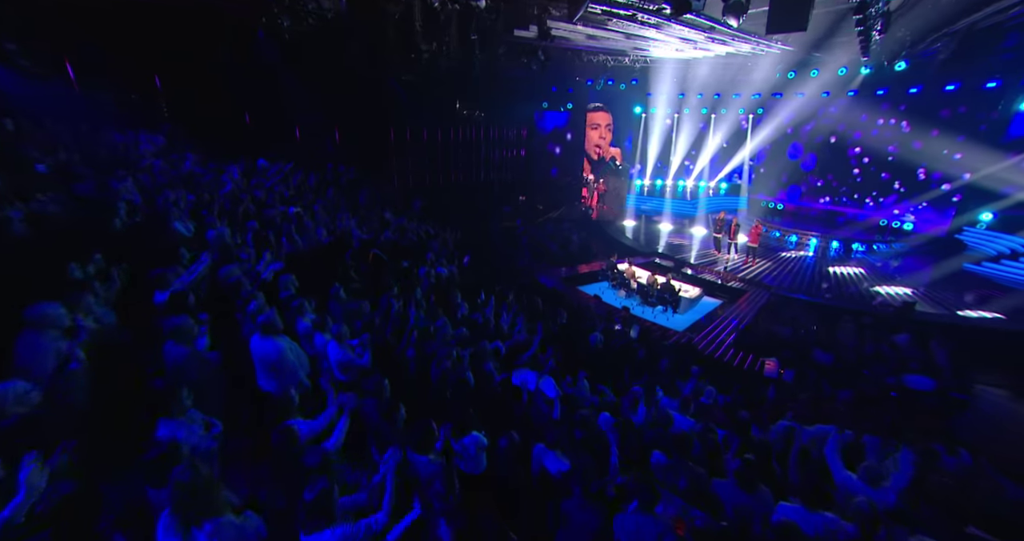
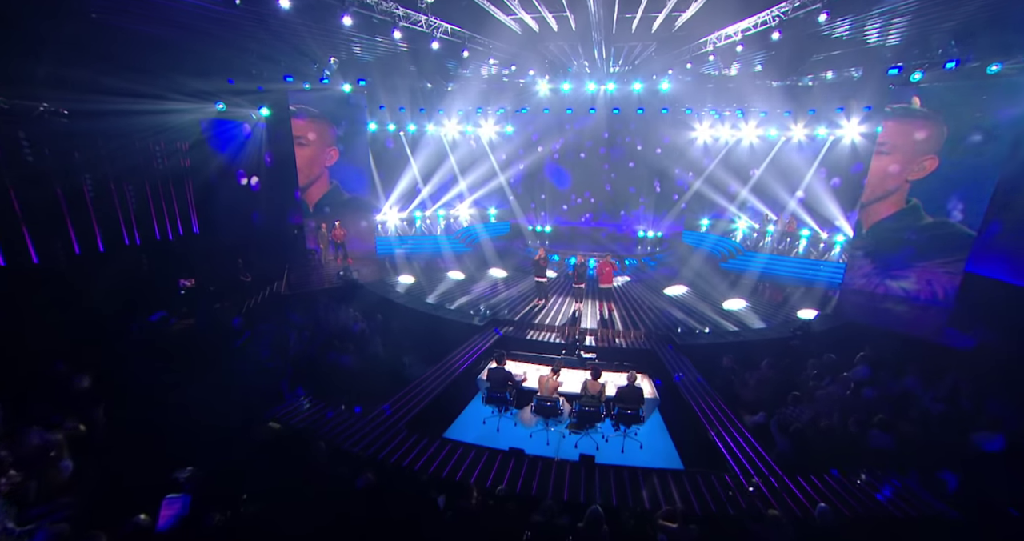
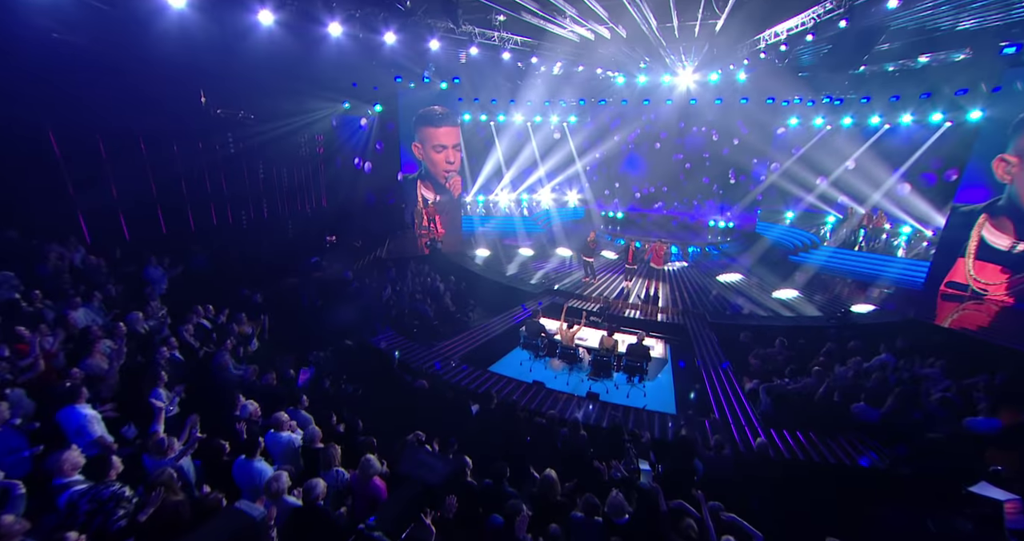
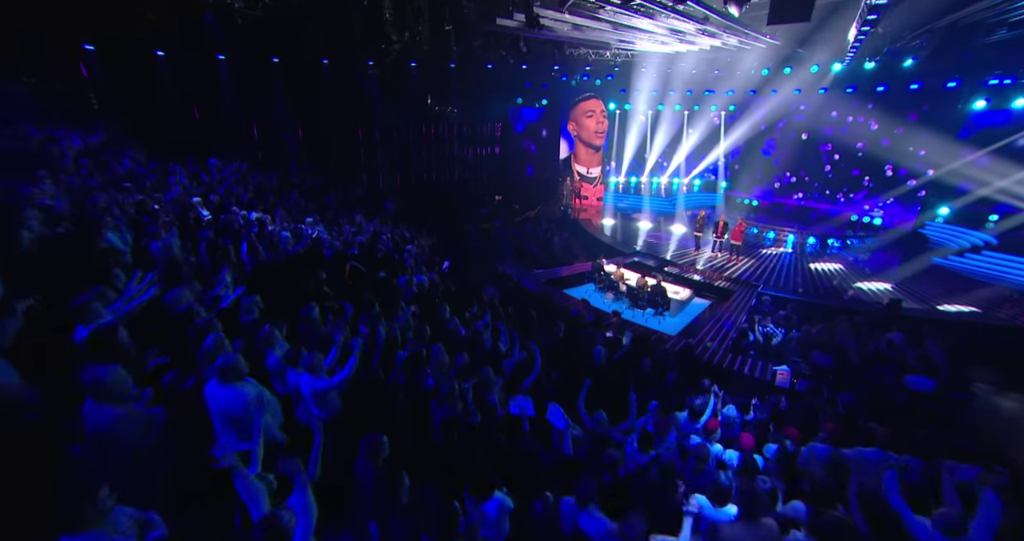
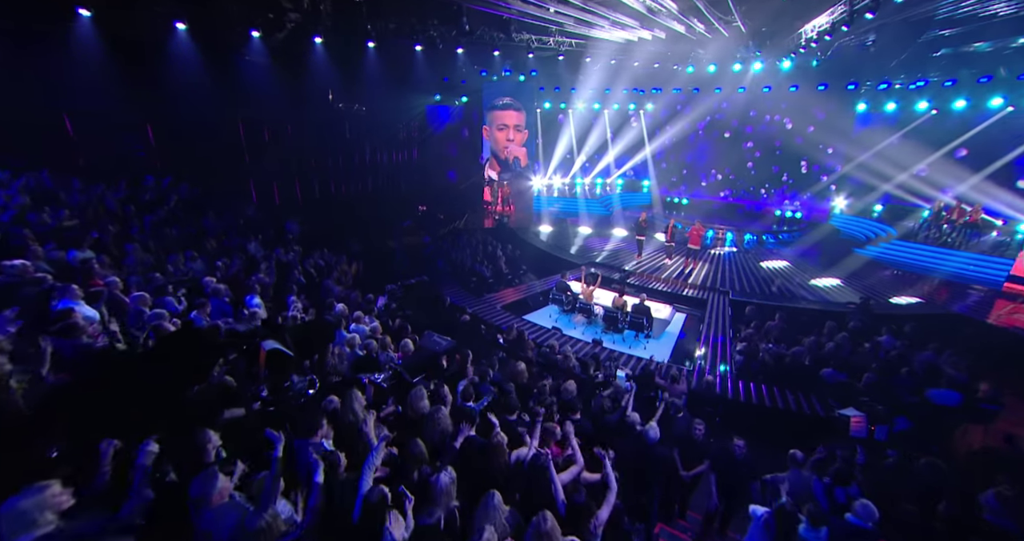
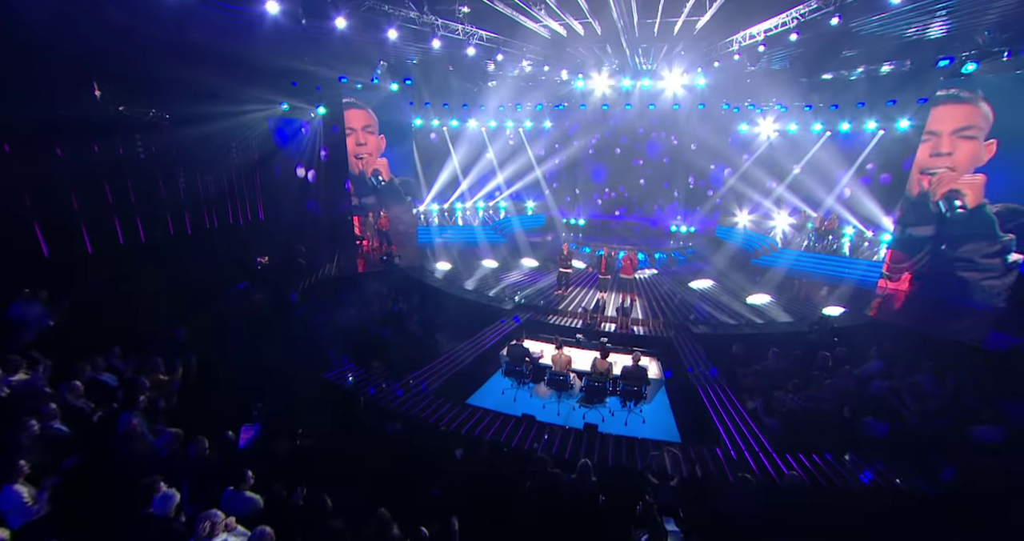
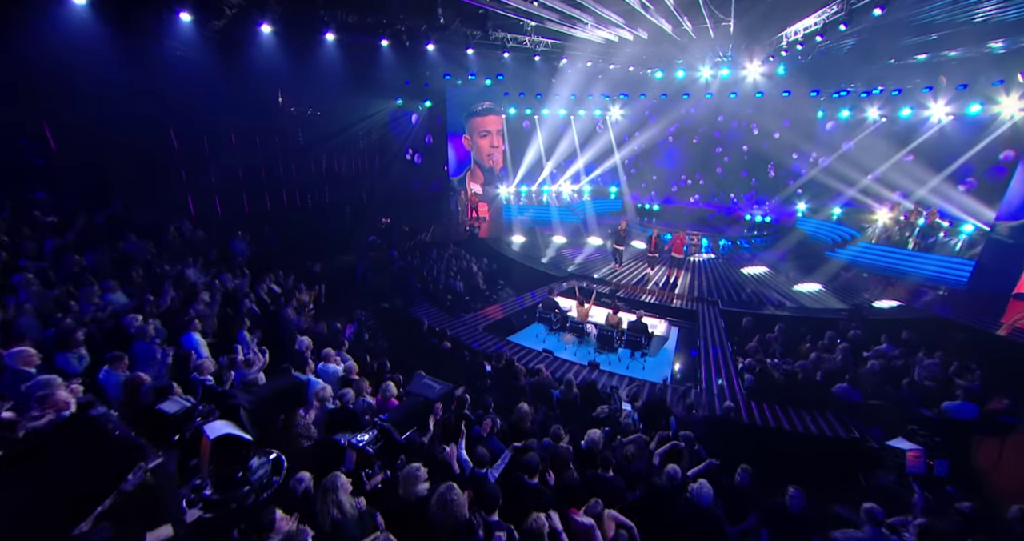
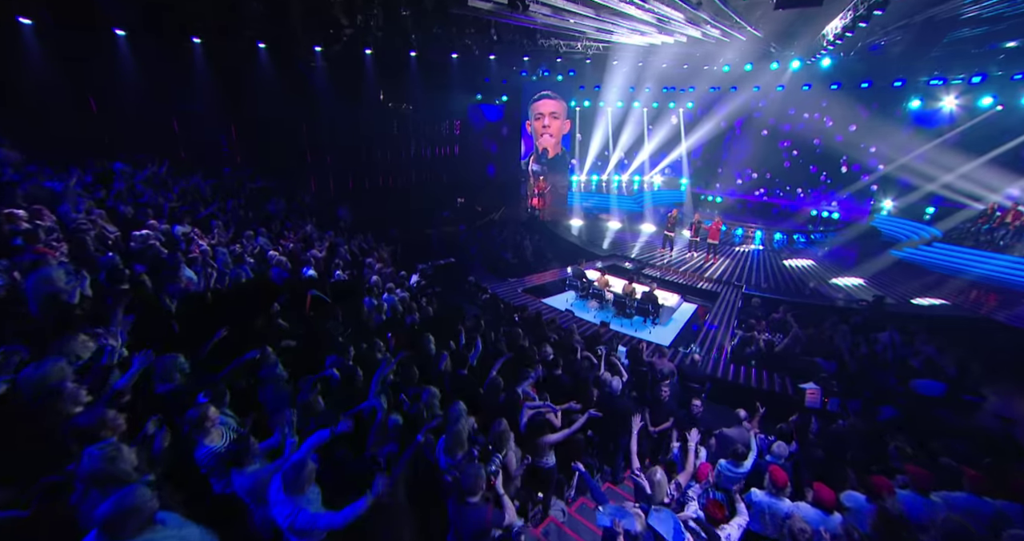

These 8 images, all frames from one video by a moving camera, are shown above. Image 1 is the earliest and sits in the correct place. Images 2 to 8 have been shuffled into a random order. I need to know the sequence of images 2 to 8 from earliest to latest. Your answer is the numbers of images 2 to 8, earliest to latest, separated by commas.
4, 8, 5, 7, 3, 6, 2
